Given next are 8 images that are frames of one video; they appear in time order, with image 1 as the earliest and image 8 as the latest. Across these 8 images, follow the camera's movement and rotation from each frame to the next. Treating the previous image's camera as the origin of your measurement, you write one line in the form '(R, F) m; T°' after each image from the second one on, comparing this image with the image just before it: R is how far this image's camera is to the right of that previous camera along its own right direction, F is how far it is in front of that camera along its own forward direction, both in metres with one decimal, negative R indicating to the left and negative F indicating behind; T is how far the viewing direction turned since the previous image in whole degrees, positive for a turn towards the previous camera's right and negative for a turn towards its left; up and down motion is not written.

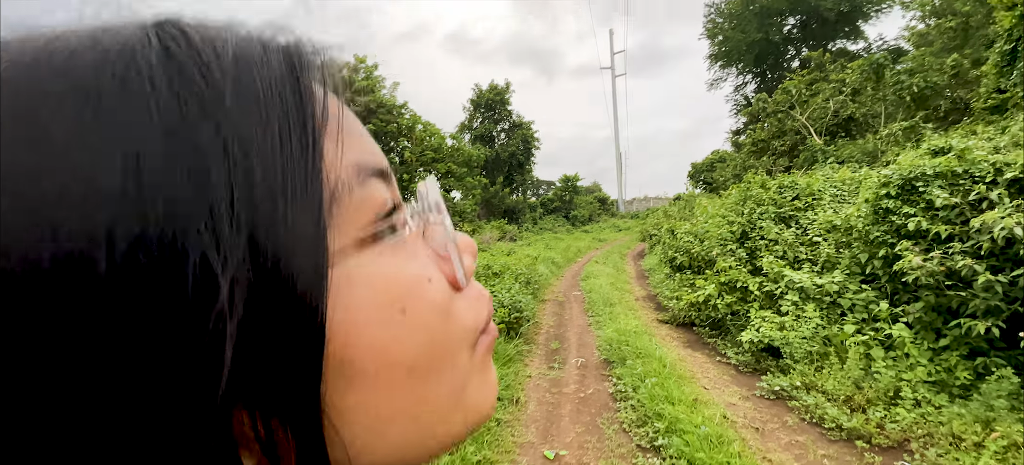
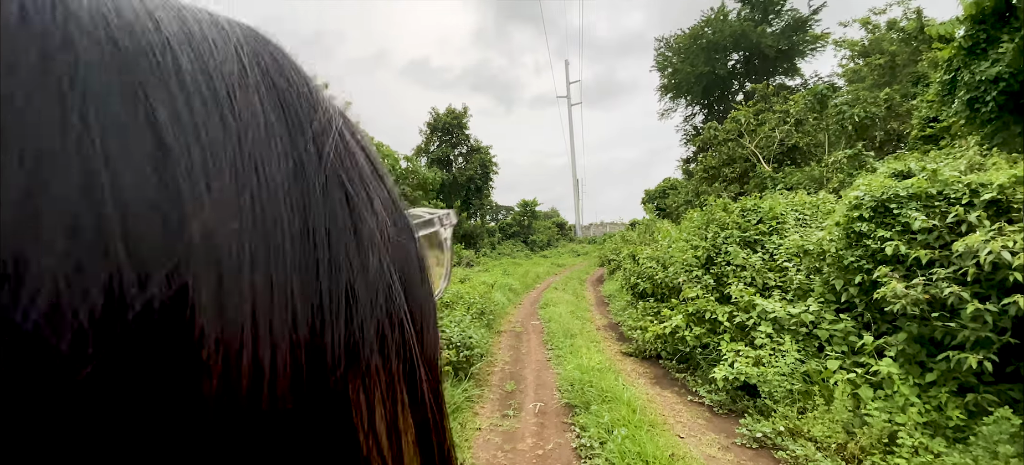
(+0.1, +0.5) m; +5°
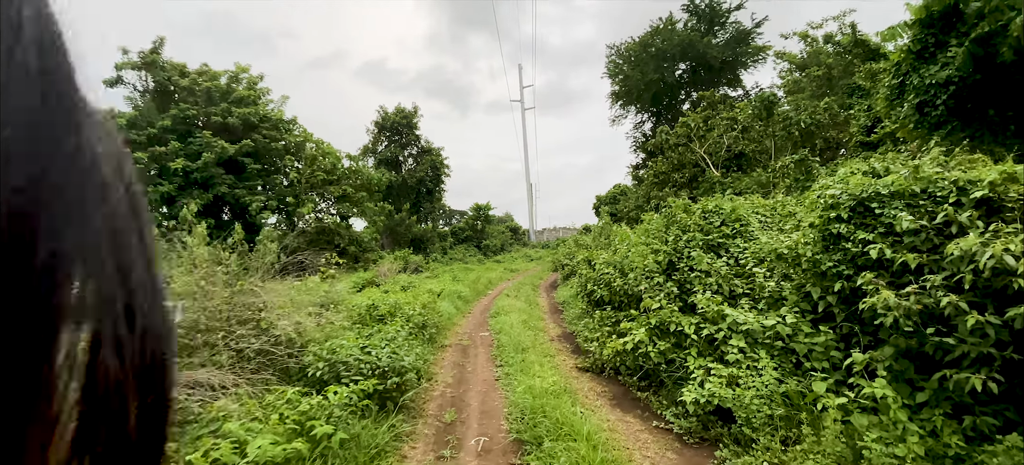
(+0.1, +0.6) m; +6°
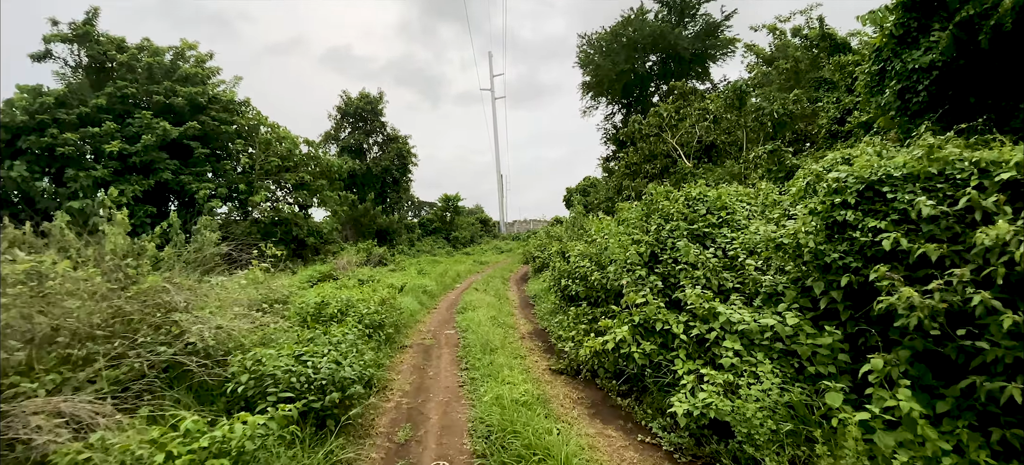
(0.0, +0.5) m; +4°
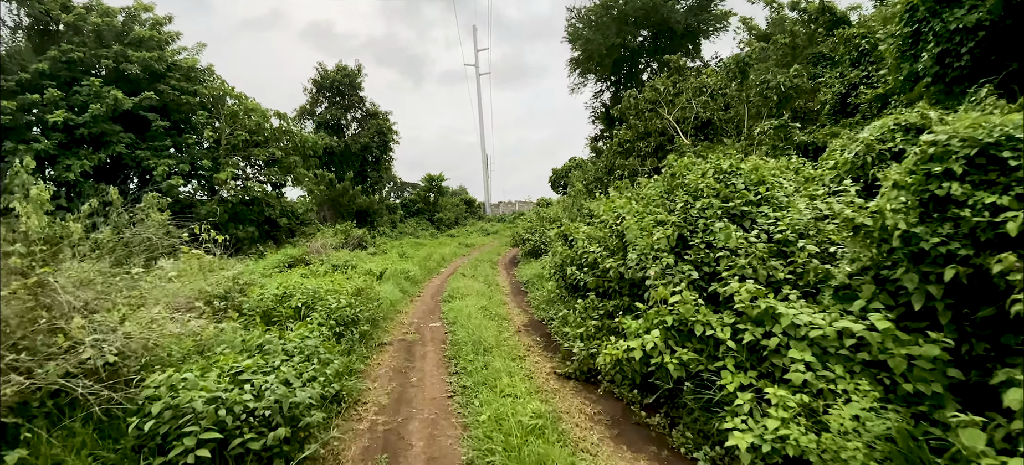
(-0.1, +0.8) m; +2°
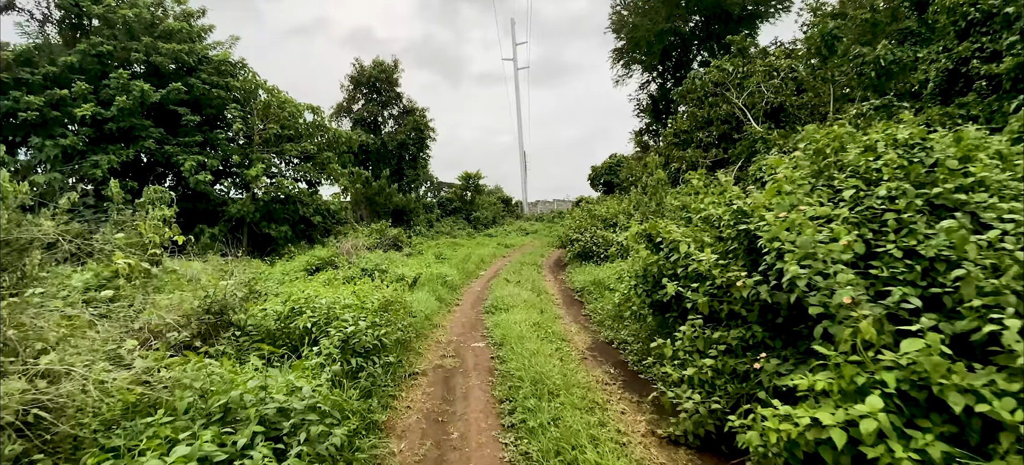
(-0.3, +1.1) m; -4°
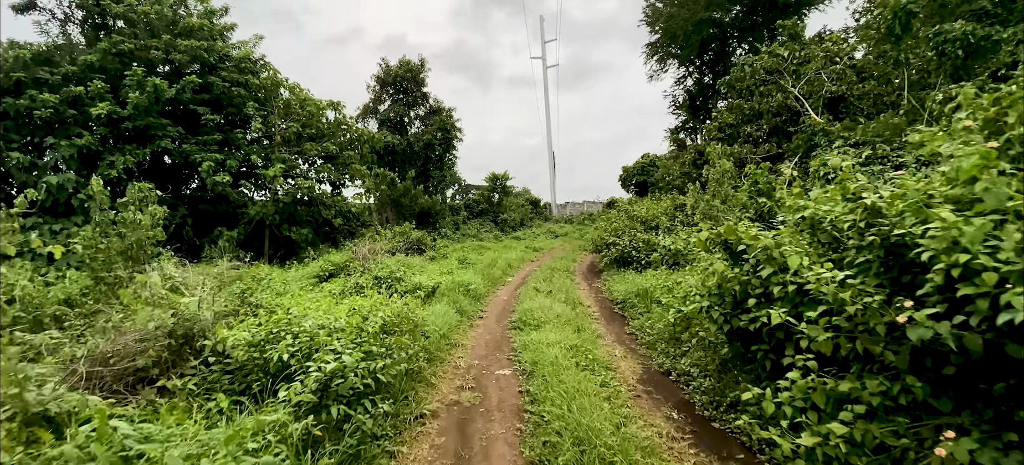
(0.0, +0.8) m; -3°
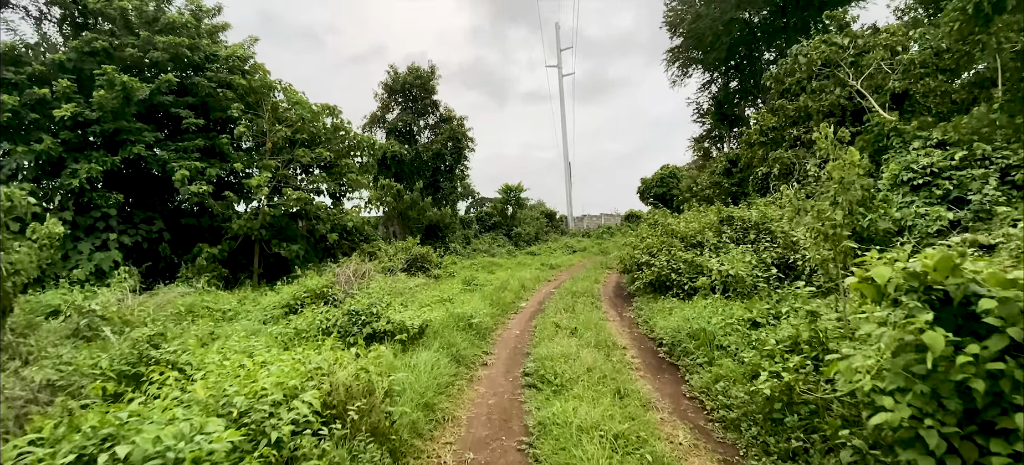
(0.0, +1.3) m; -2°
